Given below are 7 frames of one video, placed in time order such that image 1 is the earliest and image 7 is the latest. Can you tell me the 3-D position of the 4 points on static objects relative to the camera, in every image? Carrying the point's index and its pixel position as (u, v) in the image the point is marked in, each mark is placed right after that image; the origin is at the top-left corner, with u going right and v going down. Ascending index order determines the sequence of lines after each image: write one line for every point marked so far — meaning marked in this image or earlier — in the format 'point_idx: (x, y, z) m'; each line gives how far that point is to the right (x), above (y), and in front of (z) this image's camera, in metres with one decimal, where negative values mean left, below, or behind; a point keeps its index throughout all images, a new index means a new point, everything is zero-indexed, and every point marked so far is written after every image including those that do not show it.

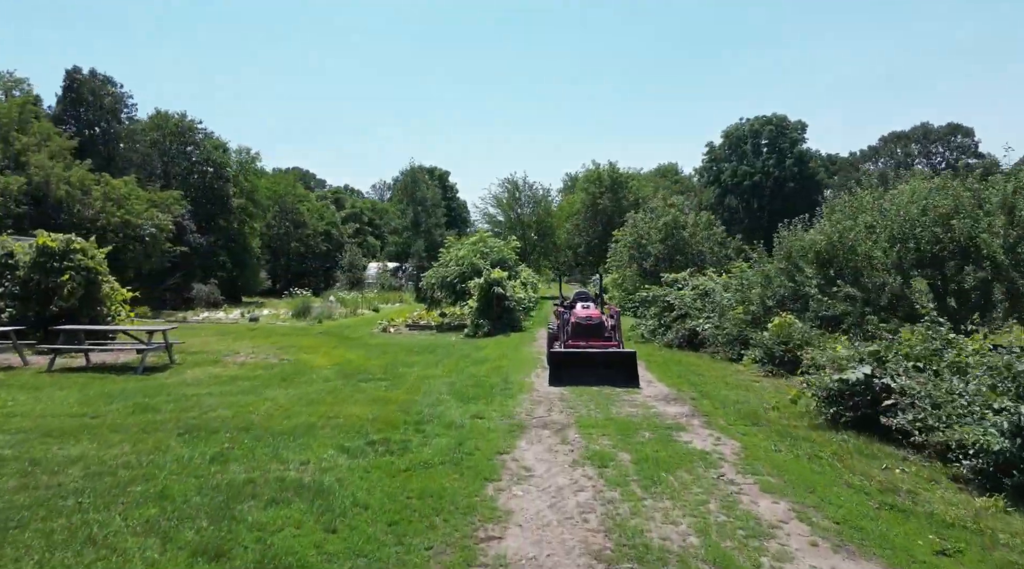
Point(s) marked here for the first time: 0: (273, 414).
0: (-2.4, -1.3, +7.6) m
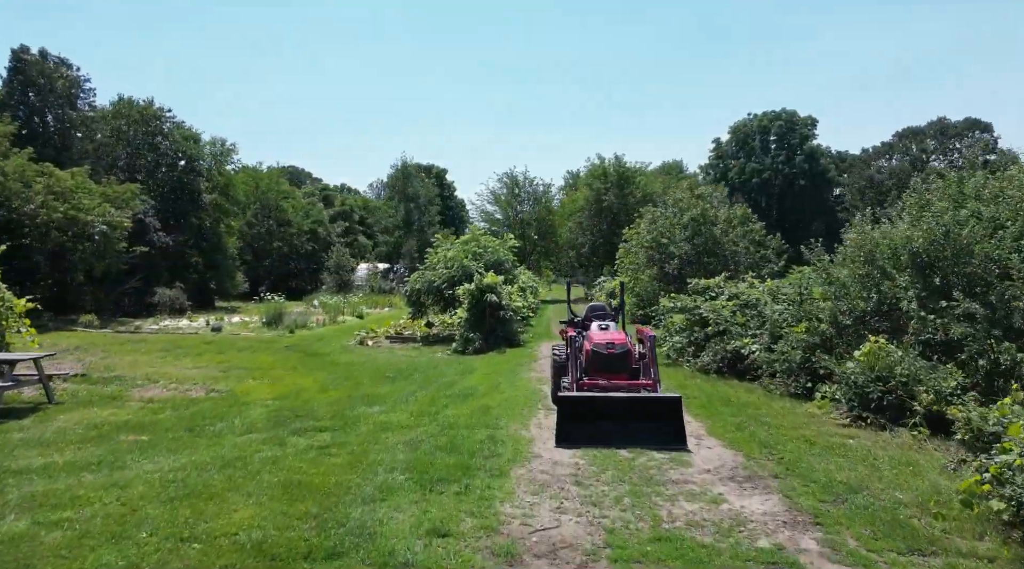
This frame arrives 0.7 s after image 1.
0: (-2.5, -1.5, +4.6) m
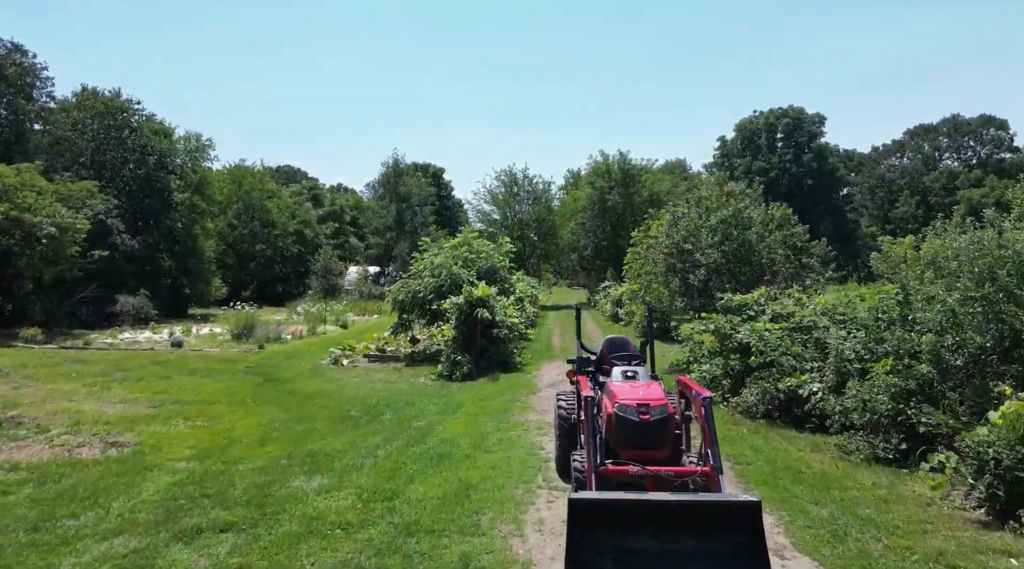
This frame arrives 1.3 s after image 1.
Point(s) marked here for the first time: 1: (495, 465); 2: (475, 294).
0: (-2.6, -1.7, +2.1) m
1: (-0.2, -1.7, +7.2) m
2: (-0.7, -0.2, +14.3) m
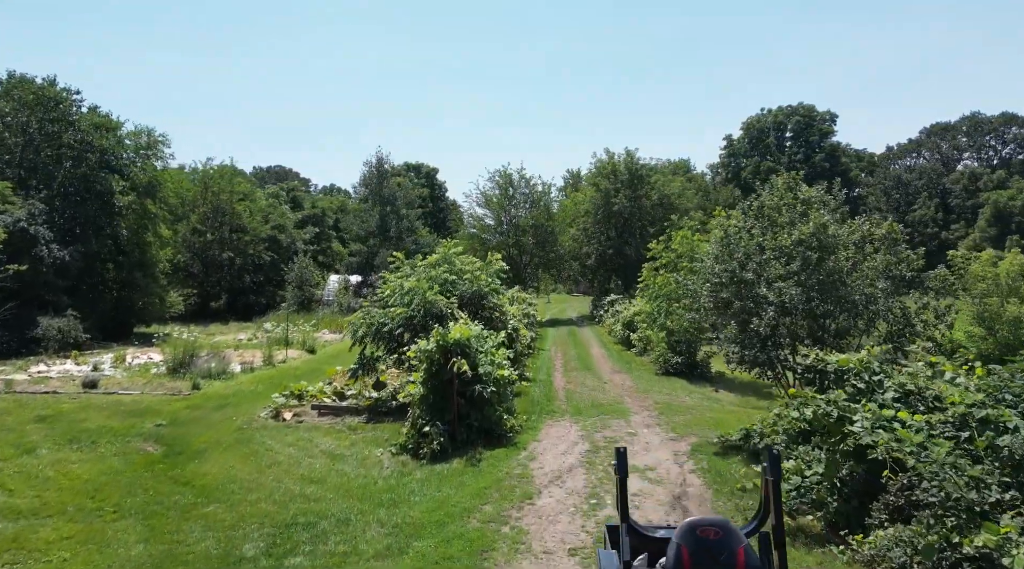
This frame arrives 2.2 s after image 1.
0: (-2.7, -2.3, -1.7) m
1: (-0.3, -2.3, +3.4) m
2: (-0.9, -0.7, +10.5) m
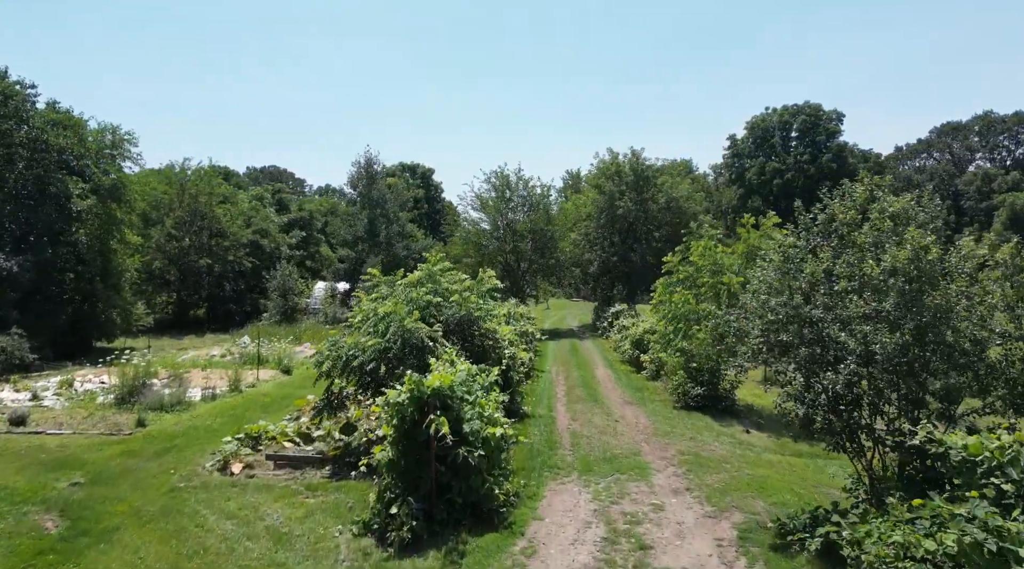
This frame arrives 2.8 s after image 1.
0: (-2.8, -2.6, -4.0) m
1: (-0.3, -2.6, +1.1) m
2: (-0.9, -1.1, +8.2) m
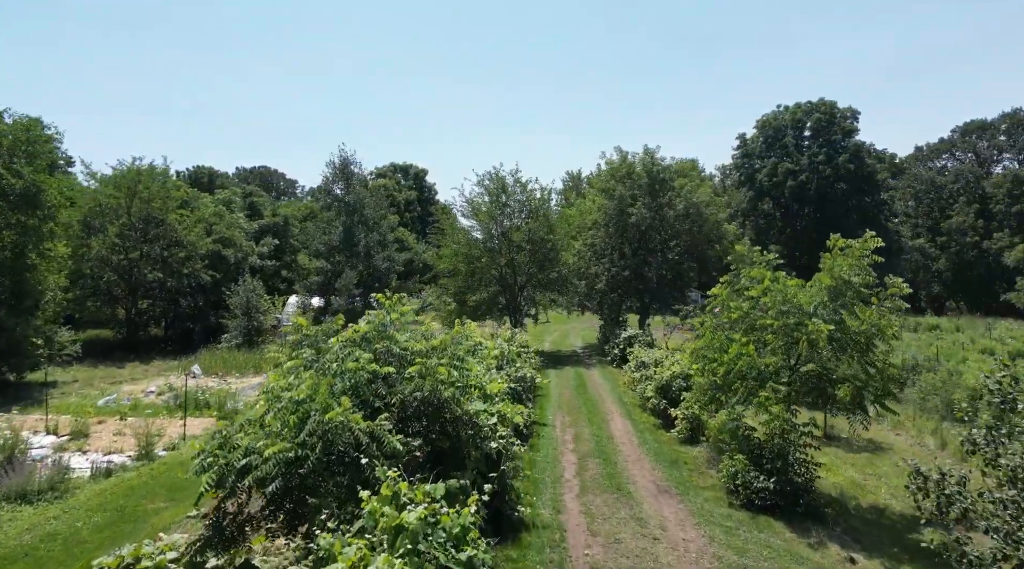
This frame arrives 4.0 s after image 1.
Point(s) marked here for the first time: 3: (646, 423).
0: (-2.8, -3.3, -8.2) m
1: (-0.4, -3.3, -3.1) m
2: (-1.0, -1.8, +4.0) m
3: (+2.9, -2.9, +16.3) m
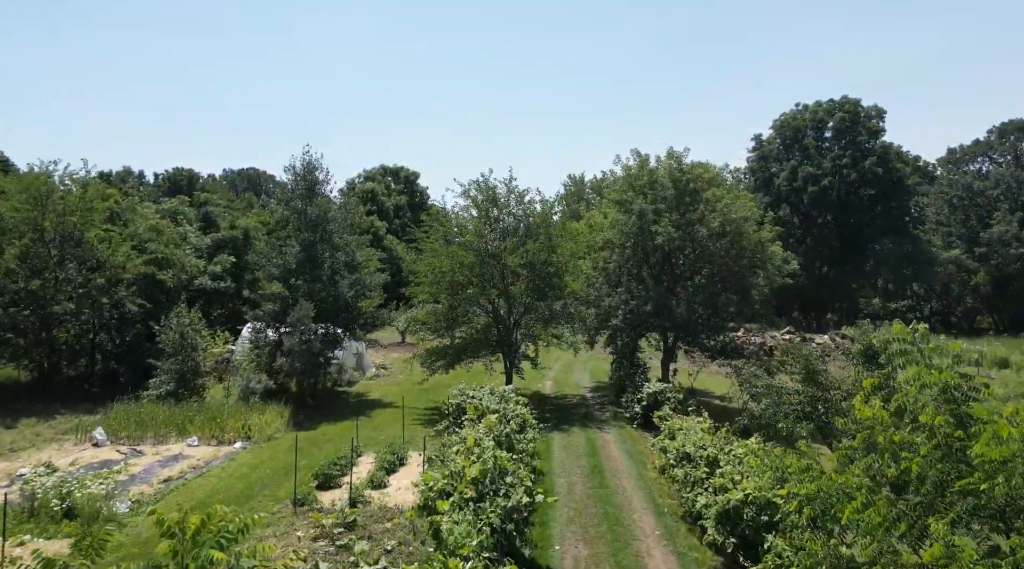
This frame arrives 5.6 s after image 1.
0: (-3.0, -4.3, -13.7) m
1: (-0.6, -4.3, -8.6) m
2: (-1.2, -2.8, -1.5) m
3: (+2.7, -4.0, +10.8) m
